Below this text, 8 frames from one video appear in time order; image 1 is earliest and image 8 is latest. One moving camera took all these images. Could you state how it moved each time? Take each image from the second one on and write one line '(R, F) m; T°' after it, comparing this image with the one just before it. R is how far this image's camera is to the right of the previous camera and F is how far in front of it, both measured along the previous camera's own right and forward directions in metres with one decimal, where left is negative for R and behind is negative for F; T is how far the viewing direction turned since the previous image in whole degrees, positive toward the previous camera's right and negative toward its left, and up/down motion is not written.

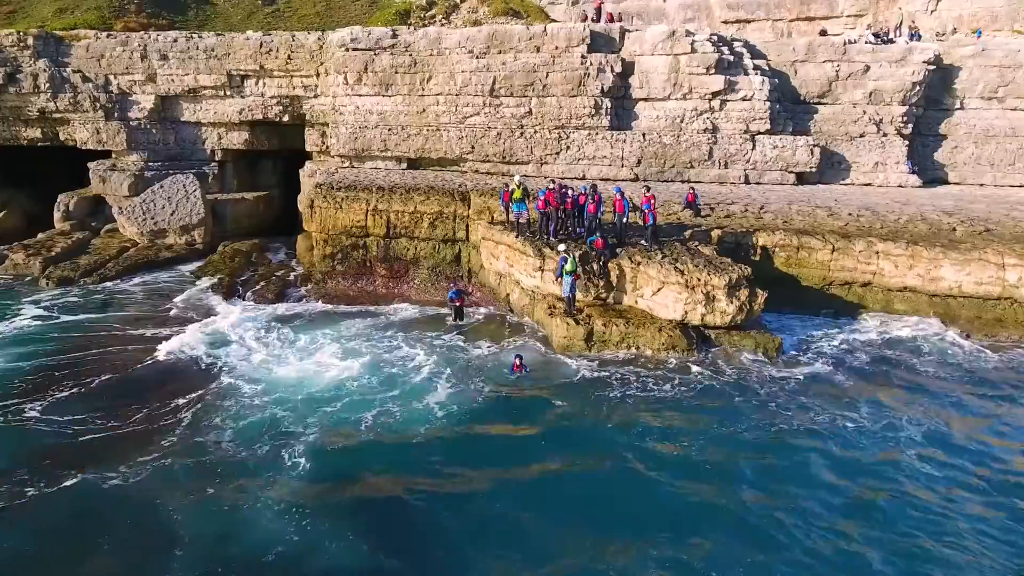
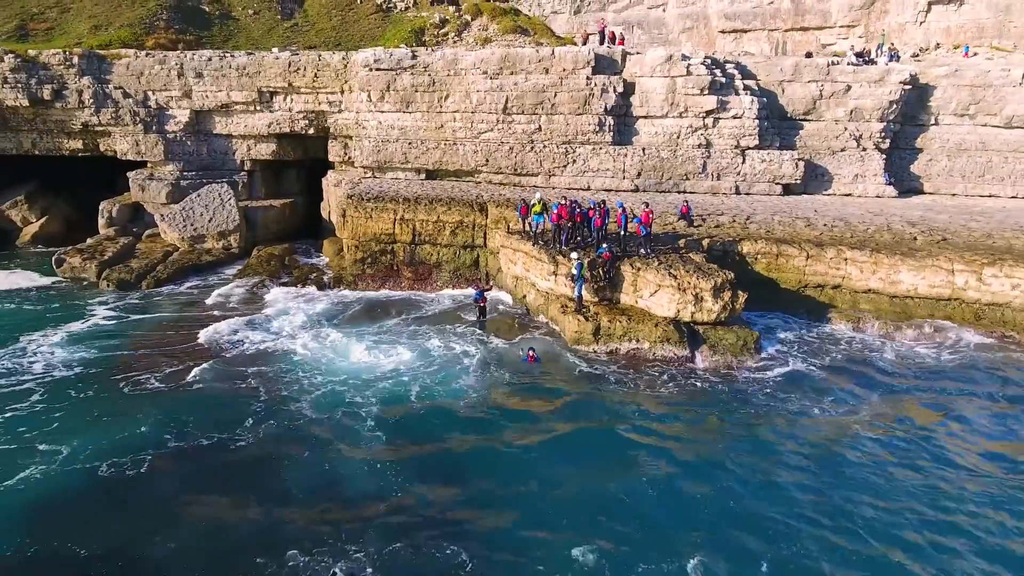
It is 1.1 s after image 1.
(-0.2, -1.6) m; 0°
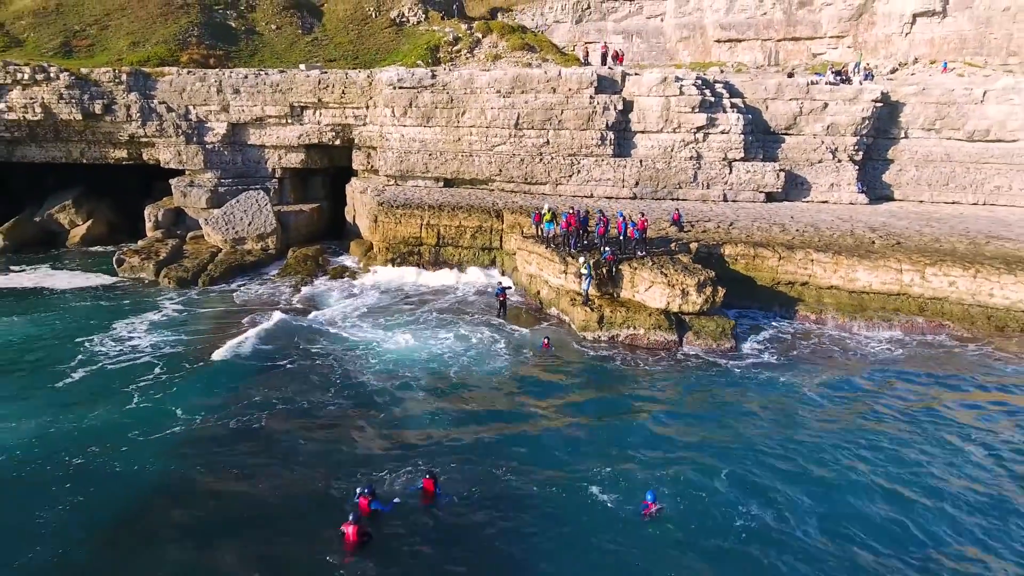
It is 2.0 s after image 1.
(-0.3, -2.2) m; 0°
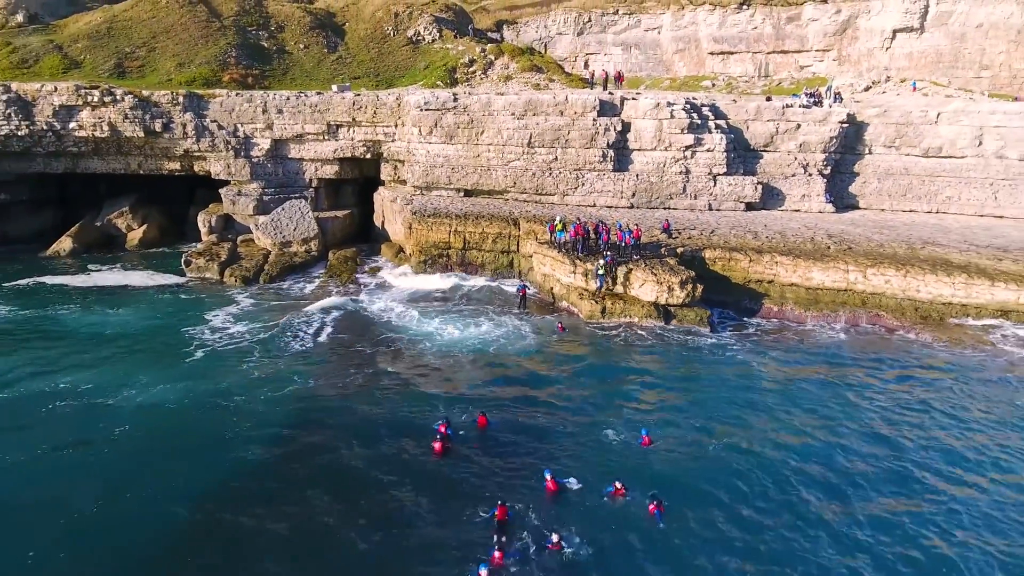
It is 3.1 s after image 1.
(-0.4, -3.2) m; 0°
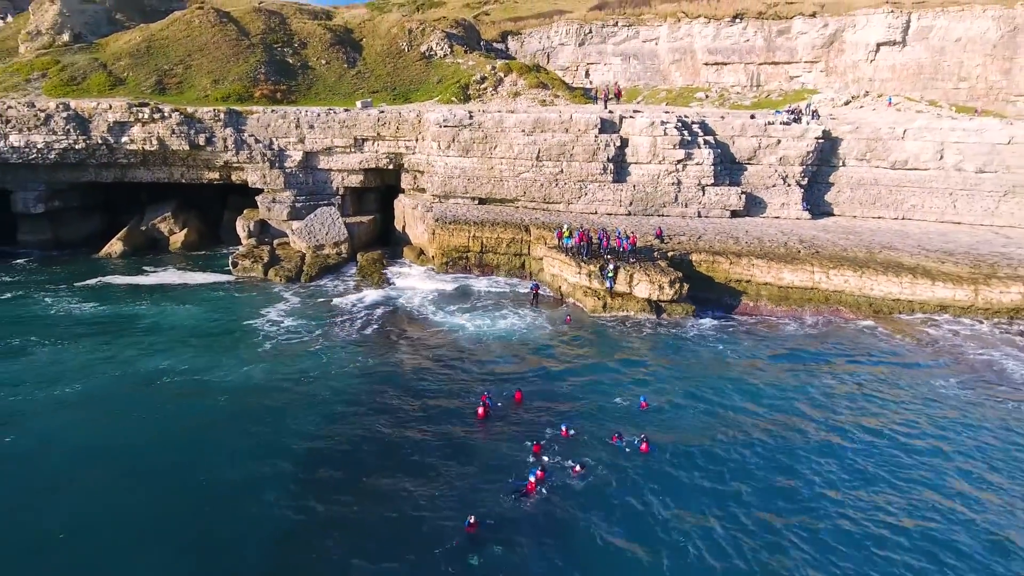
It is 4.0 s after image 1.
(-0.3, -2.9) m; 0°
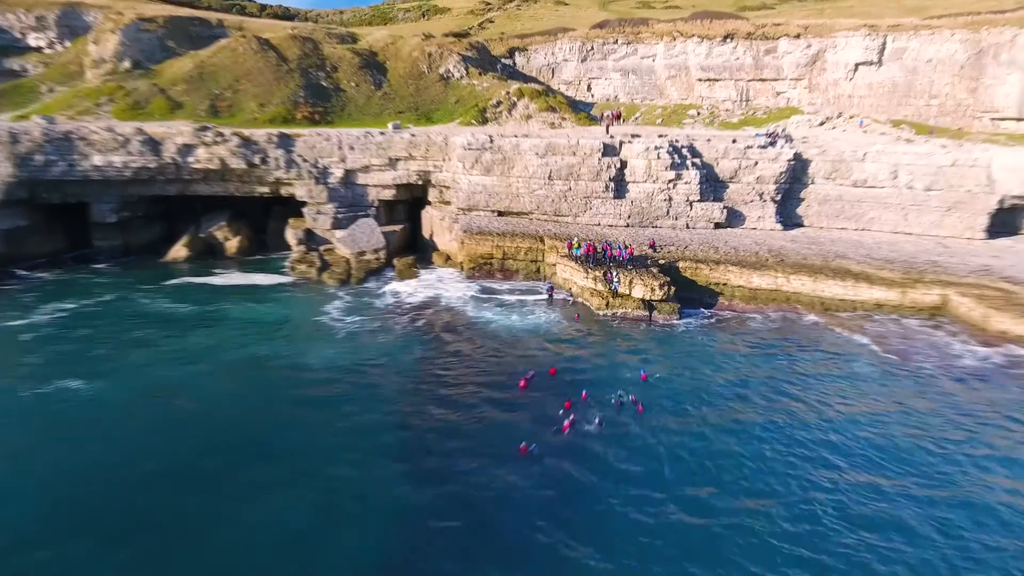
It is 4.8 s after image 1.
(-0.6, -4.6) m; 0°
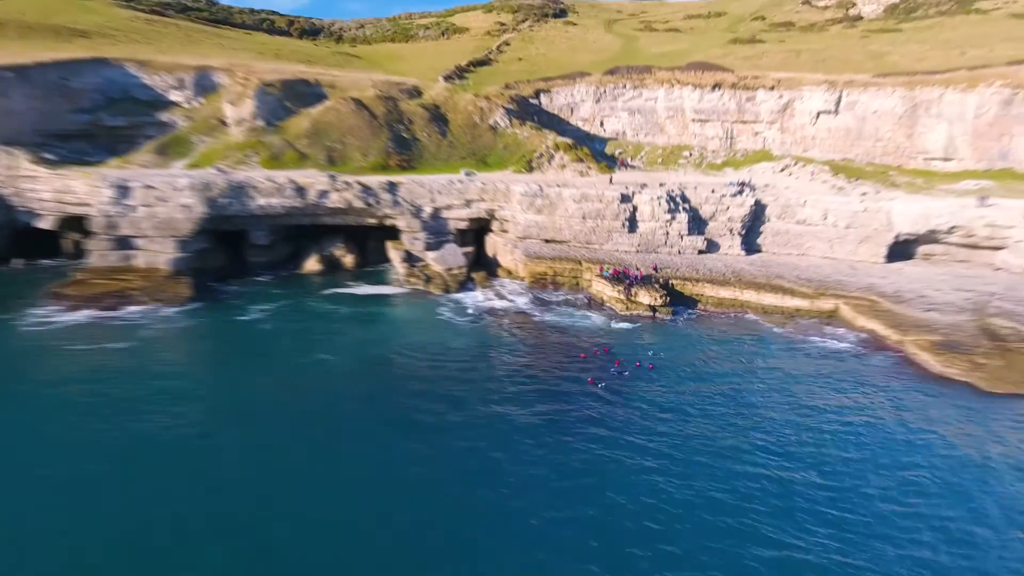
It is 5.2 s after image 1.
(-2.5, -13.8) m; 0°
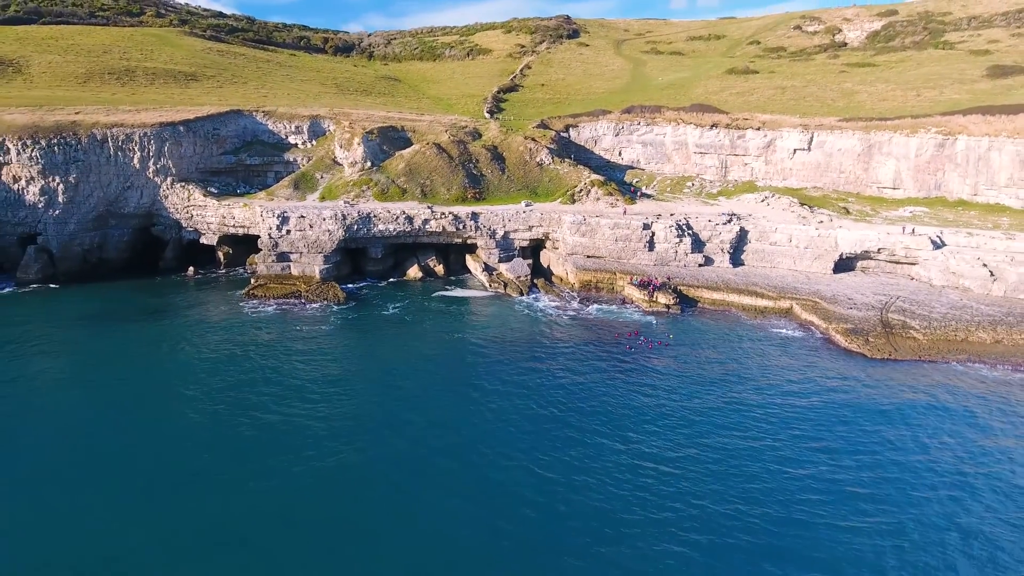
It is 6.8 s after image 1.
(-4.0, -17.8) m; 0°
